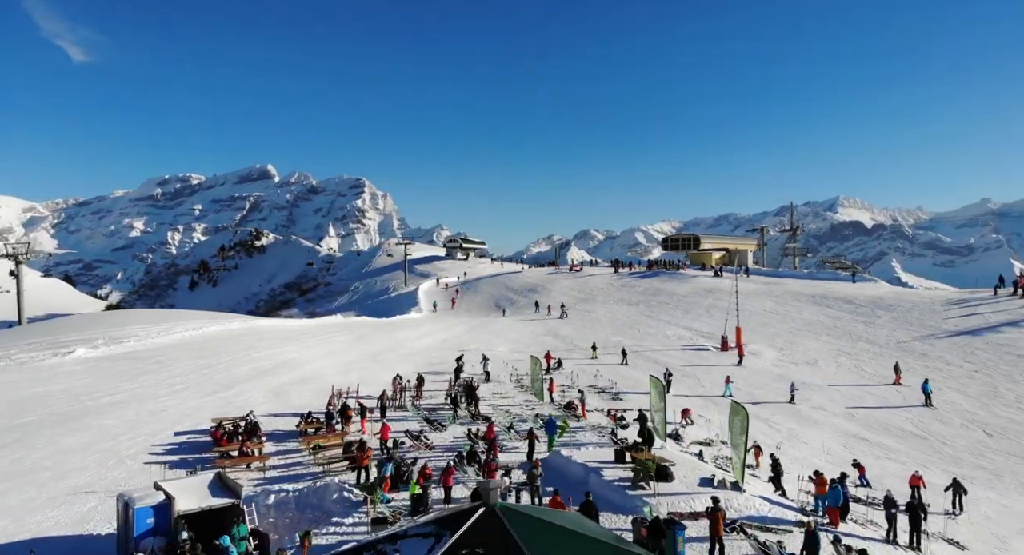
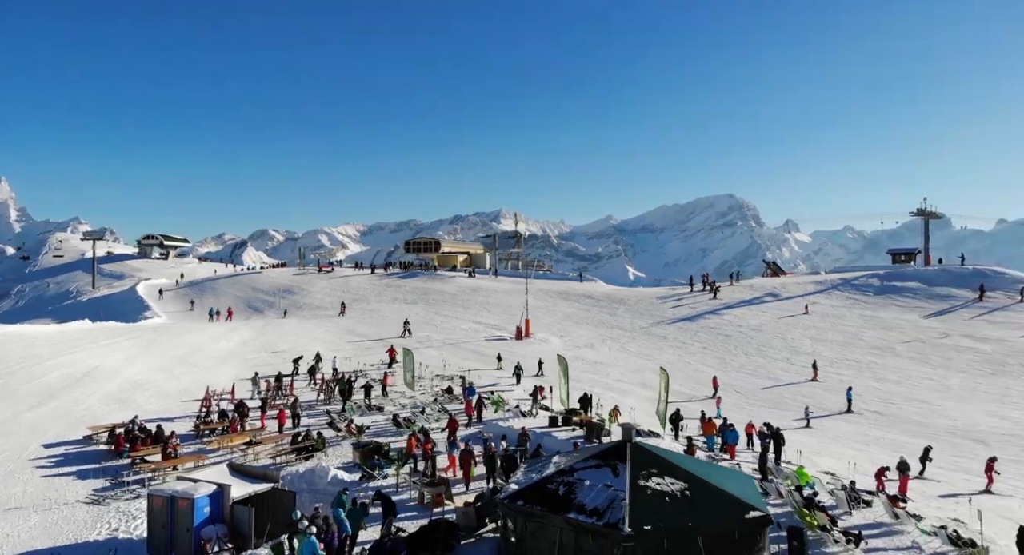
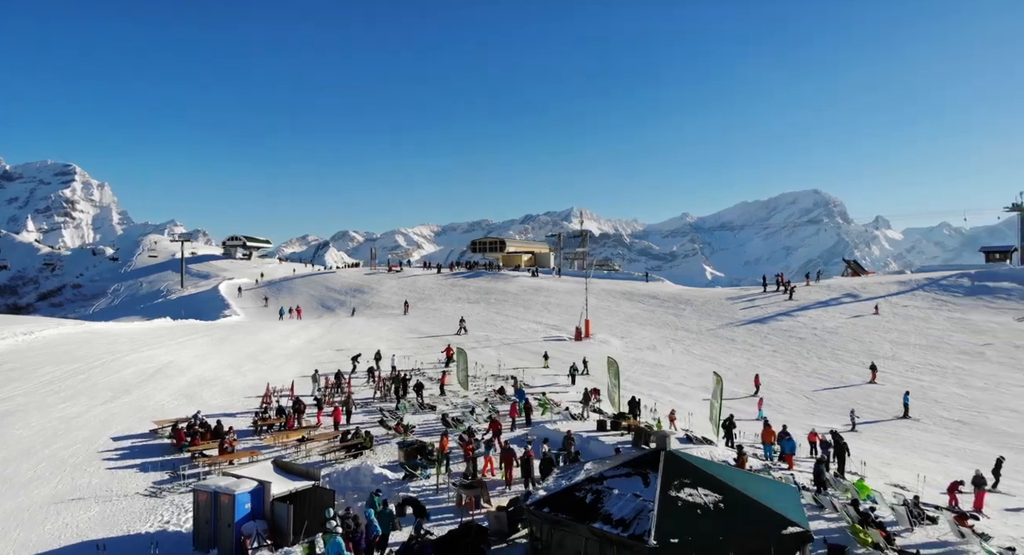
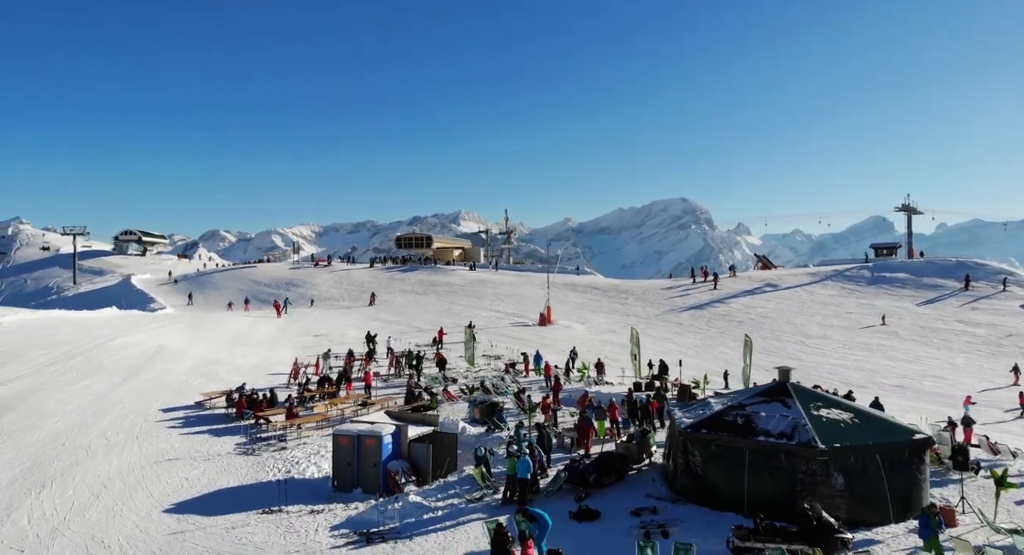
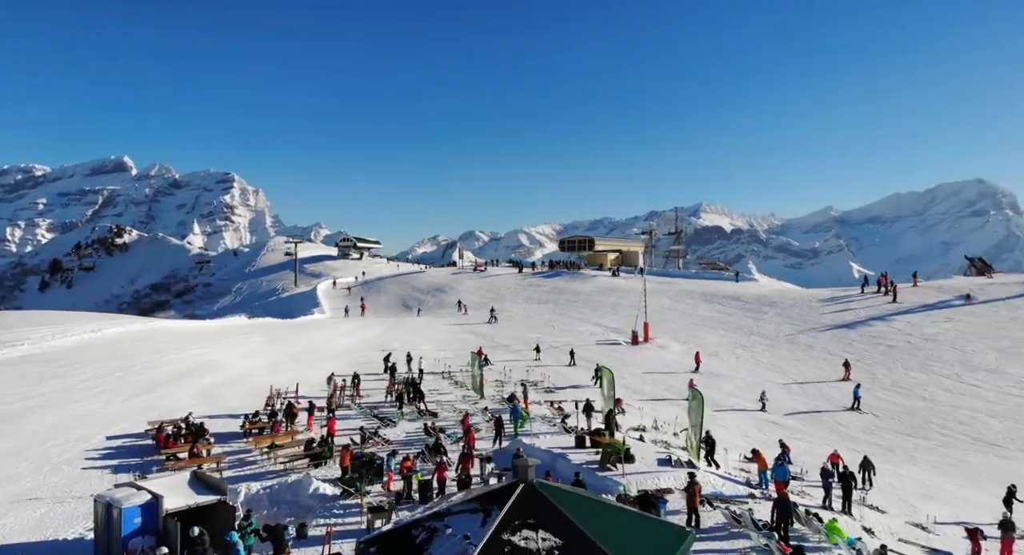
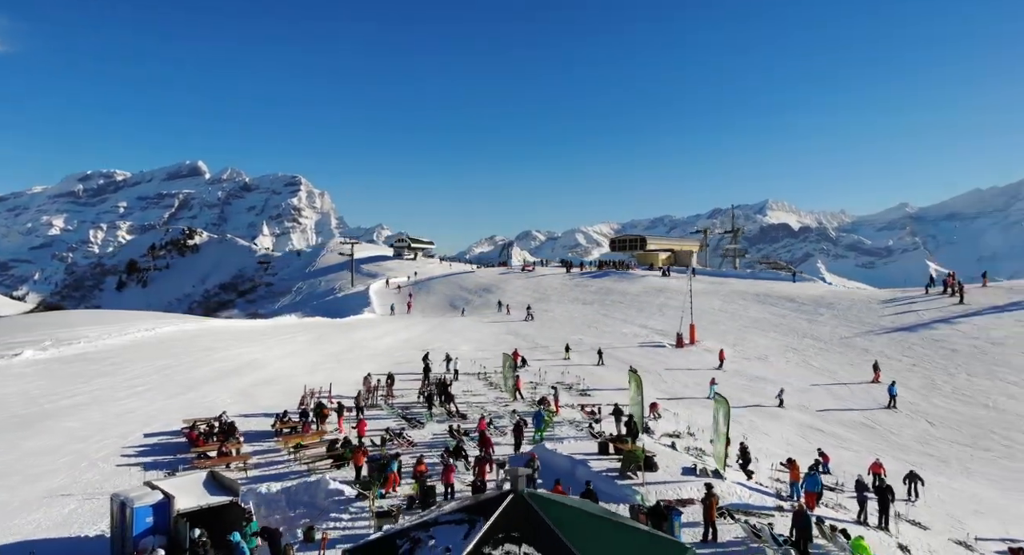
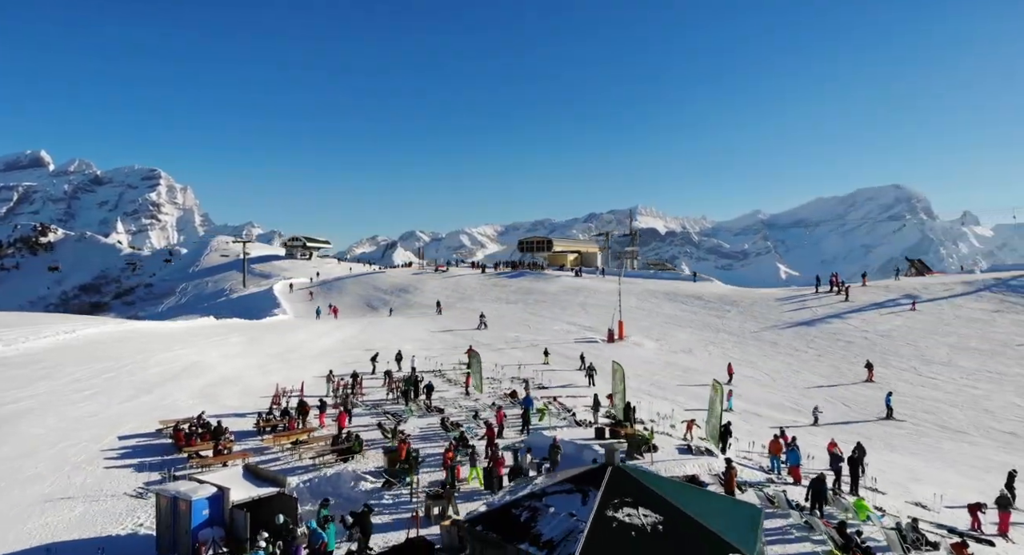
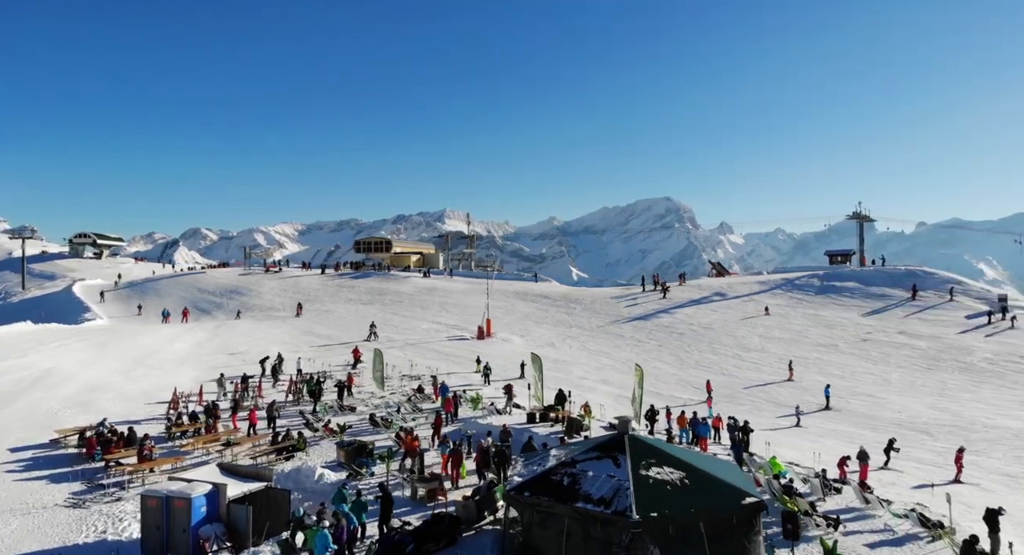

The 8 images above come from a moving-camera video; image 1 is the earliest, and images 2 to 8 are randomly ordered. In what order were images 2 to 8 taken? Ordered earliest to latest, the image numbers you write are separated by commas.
6, 5, 7, 3, 2, 8, 4
